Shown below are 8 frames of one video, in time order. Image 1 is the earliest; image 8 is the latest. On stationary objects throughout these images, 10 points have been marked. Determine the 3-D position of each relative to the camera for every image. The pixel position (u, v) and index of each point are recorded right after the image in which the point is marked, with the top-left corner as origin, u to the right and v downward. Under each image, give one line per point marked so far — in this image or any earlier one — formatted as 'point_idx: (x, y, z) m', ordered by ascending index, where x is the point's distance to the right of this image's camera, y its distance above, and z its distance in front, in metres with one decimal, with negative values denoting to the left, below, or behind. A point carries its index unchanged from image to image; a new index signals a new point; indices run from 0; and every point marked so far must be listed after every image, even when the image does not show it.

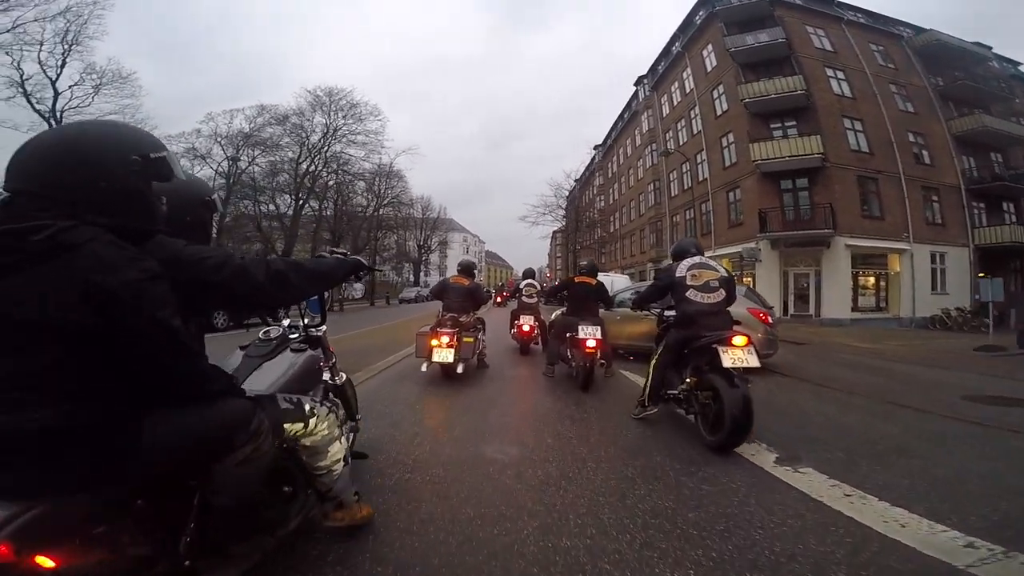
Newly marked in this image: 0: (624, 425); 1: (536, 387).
0: (+1.2, -1.4, +5.4) m
1: (+0.3, -1.4, +7.0) m
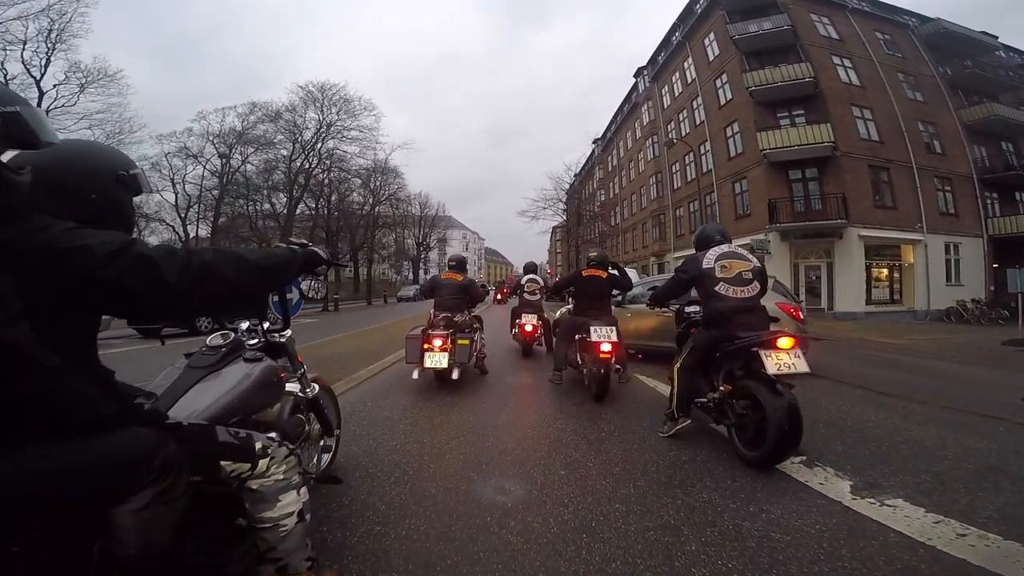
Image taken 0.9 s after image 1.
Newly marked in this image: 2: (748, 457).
0: (+1.2, -1.4, +4.5) m
1: (+0.4, -1.3, +6.1) m
2: (+1.9, -1.3, +4.2) m
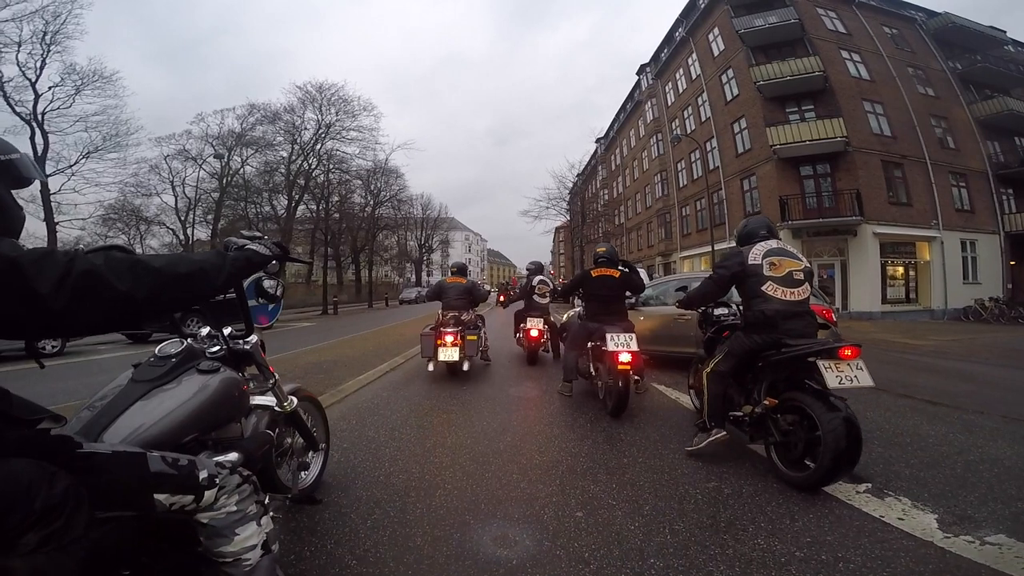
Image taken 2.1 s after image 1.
0: (+1.3, -1.4, +3.8) m
1: (+0.4, -1.3, +5.4) m
2: (+1.9, -1.3, +3.5) m
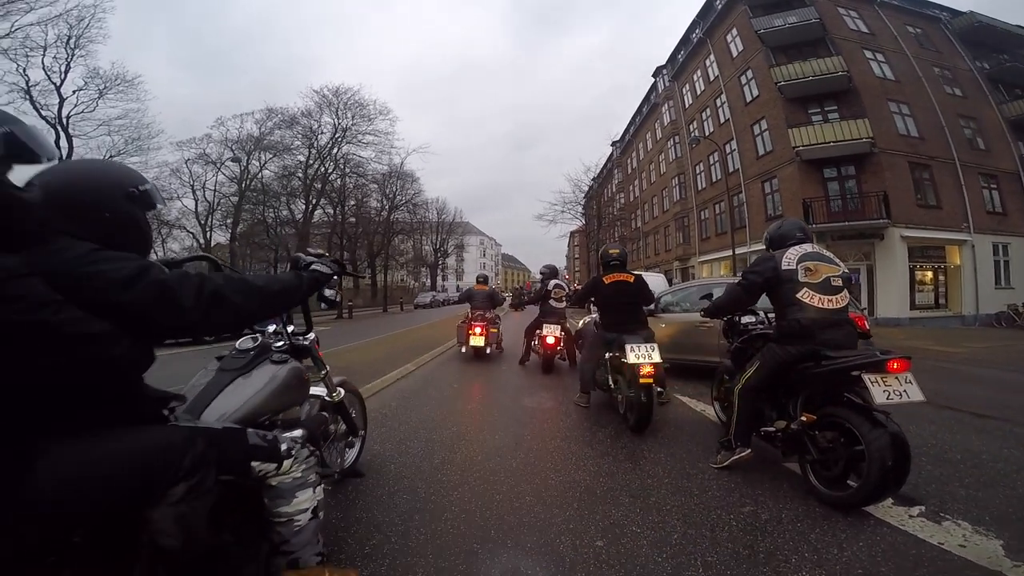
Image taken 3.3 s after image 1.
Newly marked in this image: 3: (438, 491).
0: (+1.3, -1.4, +3.4) m
1: (+0.5, -1.4, +5.1) m
2: (+2.0, -1.3, +3.2) m
3: (-0.5, -1.4, +3.5) m
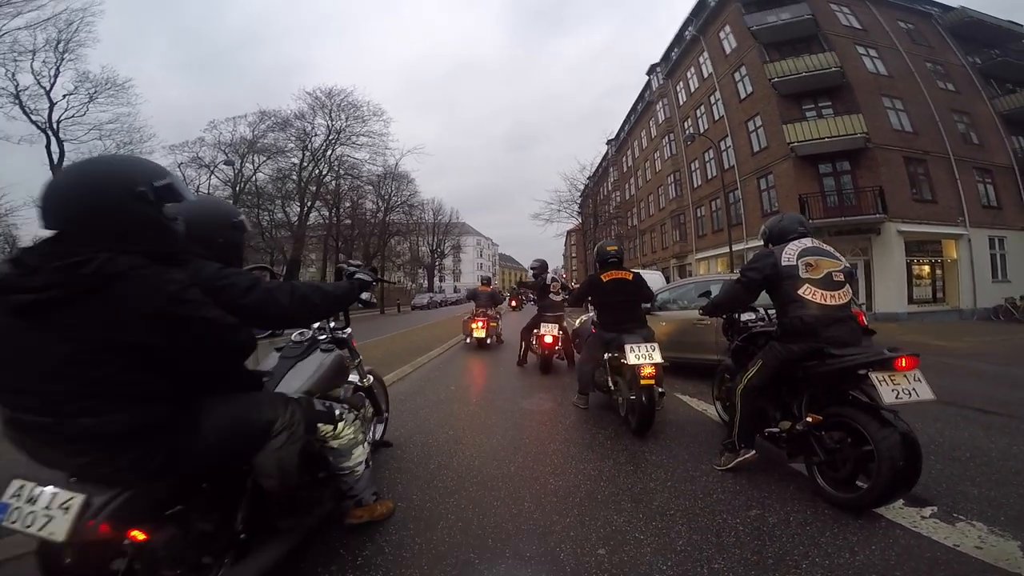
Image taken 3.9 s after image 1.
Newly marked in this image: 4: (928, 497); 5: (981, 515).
0: (+1.3, -1.4, +3.3) m
1: (+0.5, -1.4, +4.9) m
2: (+2.0, -1.3, +3.1) m
3: (-0.5, -1.4, +3.4) m
4: (+2.7, -1.4, +3.3) m
5: (+2.8, -1.4, +3.0) m
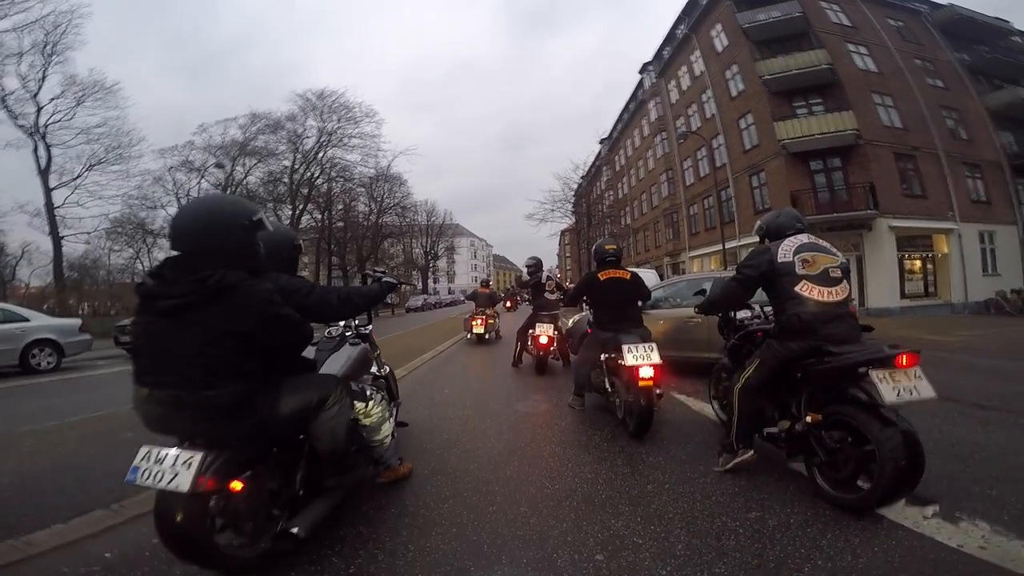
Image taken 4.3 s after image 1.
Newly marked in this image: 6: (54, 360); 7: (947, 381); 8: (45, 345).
0: (+1.3, -1.4, +3.3) m
1: (+0.5, -1.4, +4.9) m
2: (+2.0, -1.3, +3.0) m
3: (-0.6, -1.4, +3.4) m
4: (+2.7, -1.3, +3.2) m
5: (+2.8, -1.3, +3.0) m
6: (-10.0, -1.6, +11.1) m
7: (+6.4, -1.4, +7.5) m
8: (-10.2, -1.2, +11.1) m
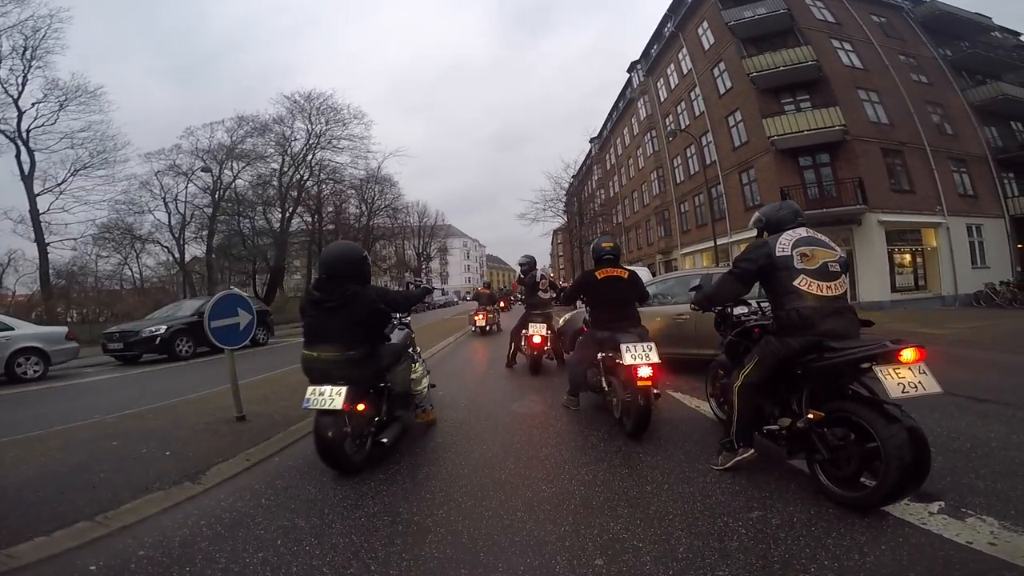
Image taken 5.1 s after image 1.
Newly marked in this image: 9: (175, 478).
0: (+1.3, -1.3, +3.2) m
1: (+0.4, -1.3, +4.8) m
2: (+2.0, -1.2, +3.0) m
3: (-0.6, -1.4, +3.3) m
4: (+2.6, -1.3, +3.2) m
5: (+2.7, -1.3, +2.9) m
6: (-10.2, -1.7, +10.9) m
7: (+6.4, -1.3, +7.5) m
8: (-10.3, -1.4, +10.8) m
9: (-2.5, -1.4, +3.8) m
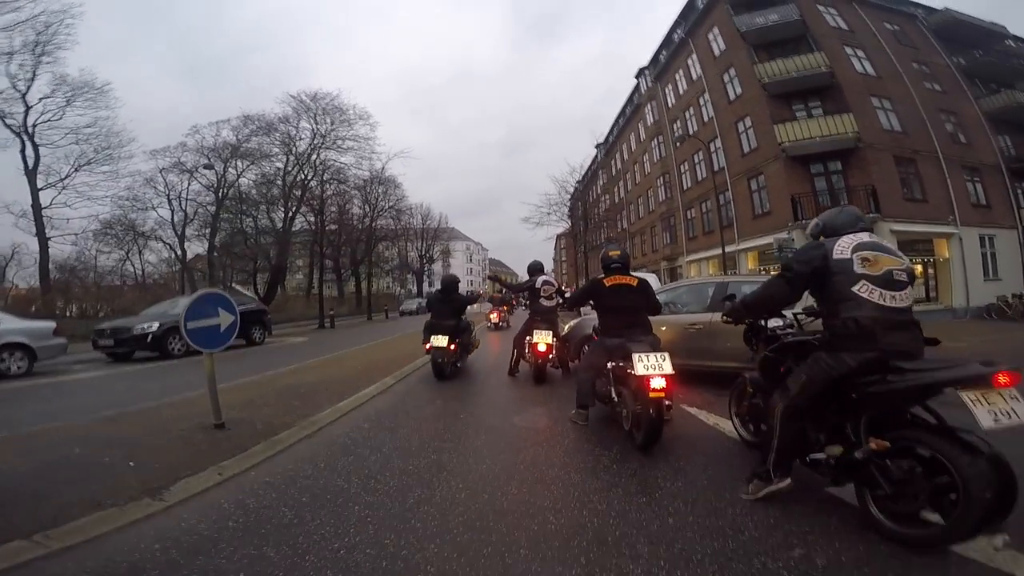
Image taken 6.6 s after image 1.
0: (+1.3, -1.4, +2.8) m
1: (+0.5, -1.4, +4.4) m
2: (+2.0, -1.3, +2.5) m
3: (-0.6, -1.4, +2.8) m
4: (+2.6, -1.3, +2.7) m
5: (+2.8, -1.3, +2.5) m
6: (-10.1, -1.6, +10.5) m
7: (+6.4, -1.4, +7.1) m
8: (-10.3, -1.3, +10.5) m
9: (-2.5, -1.4, +3.4) m
